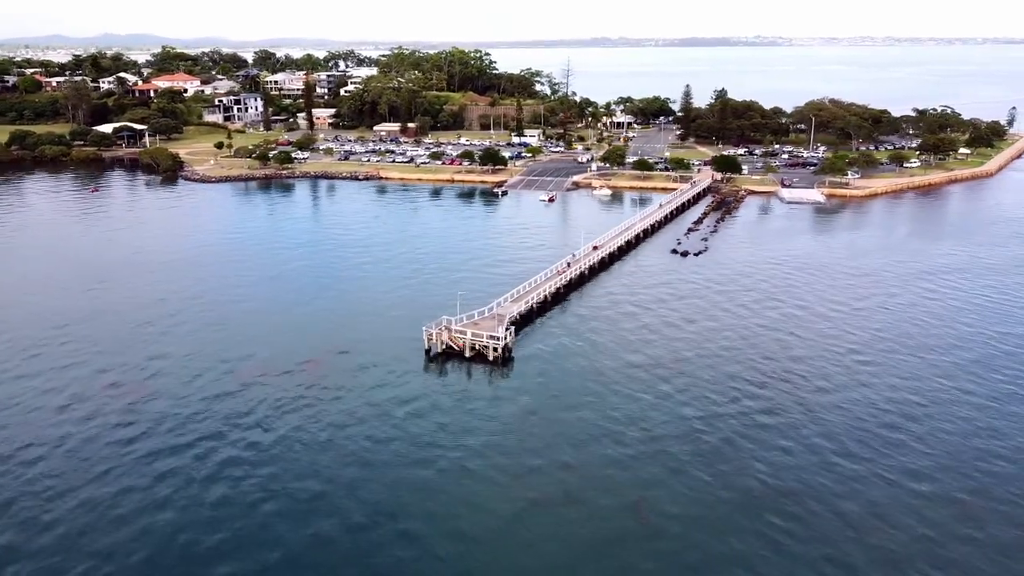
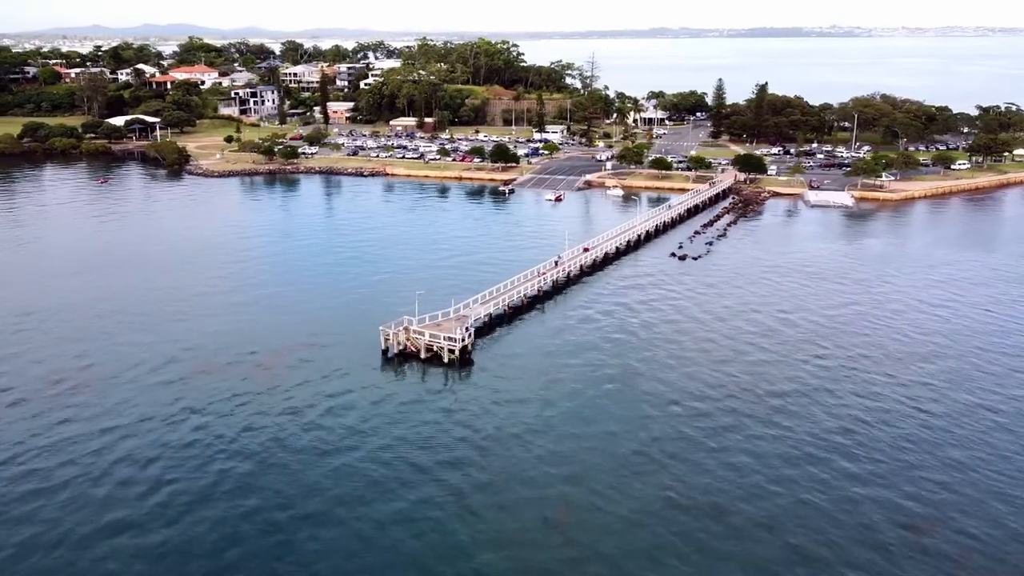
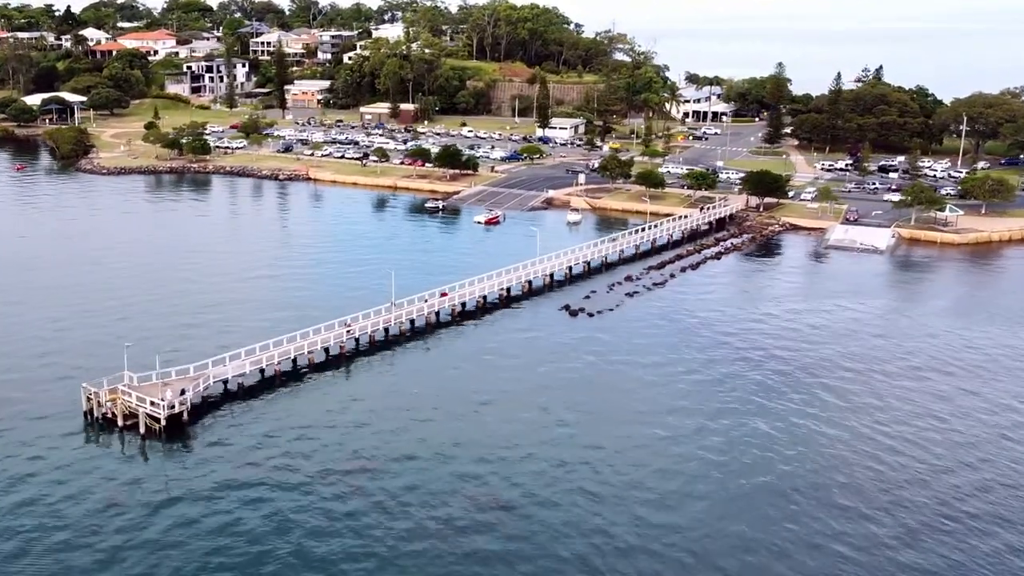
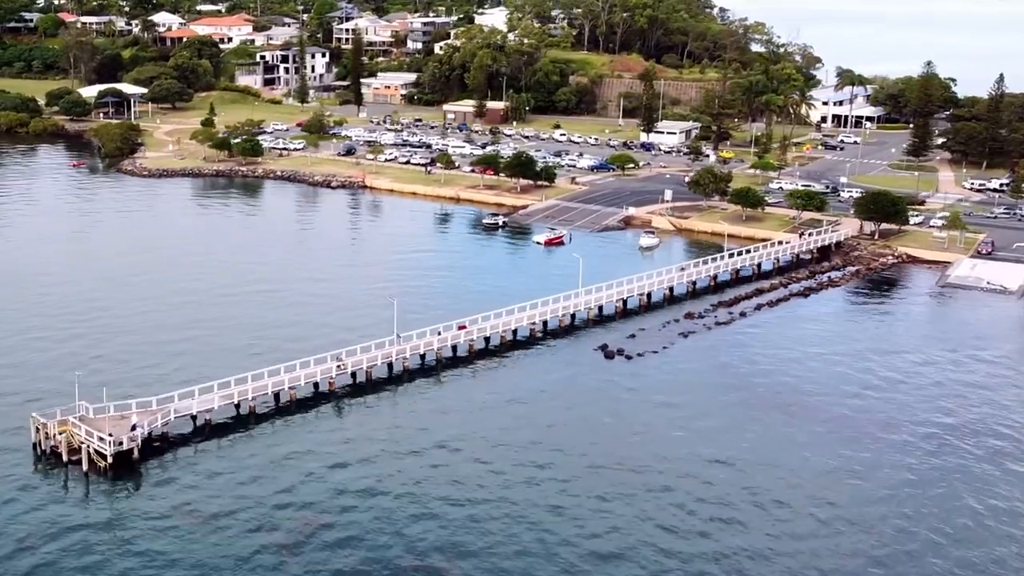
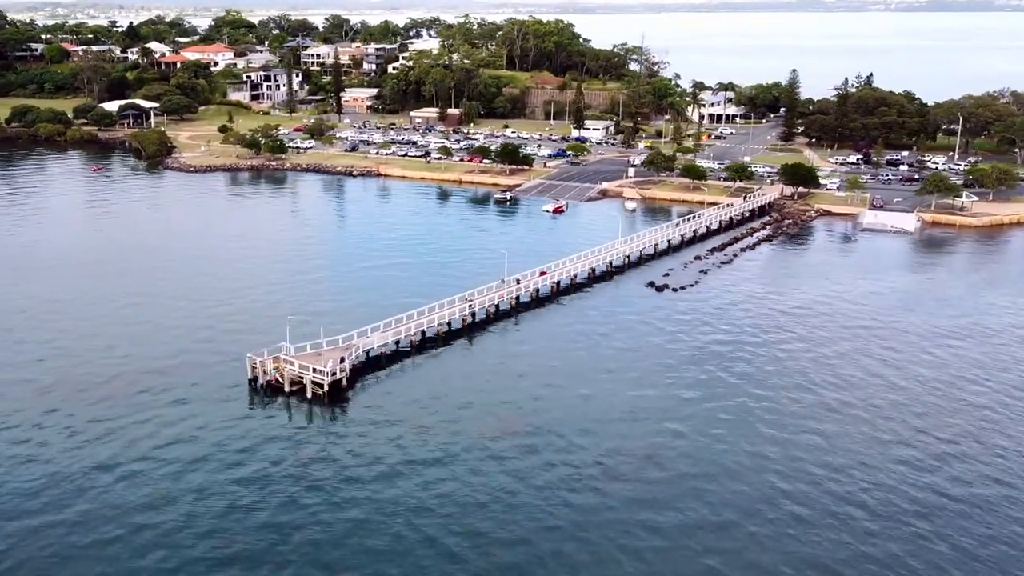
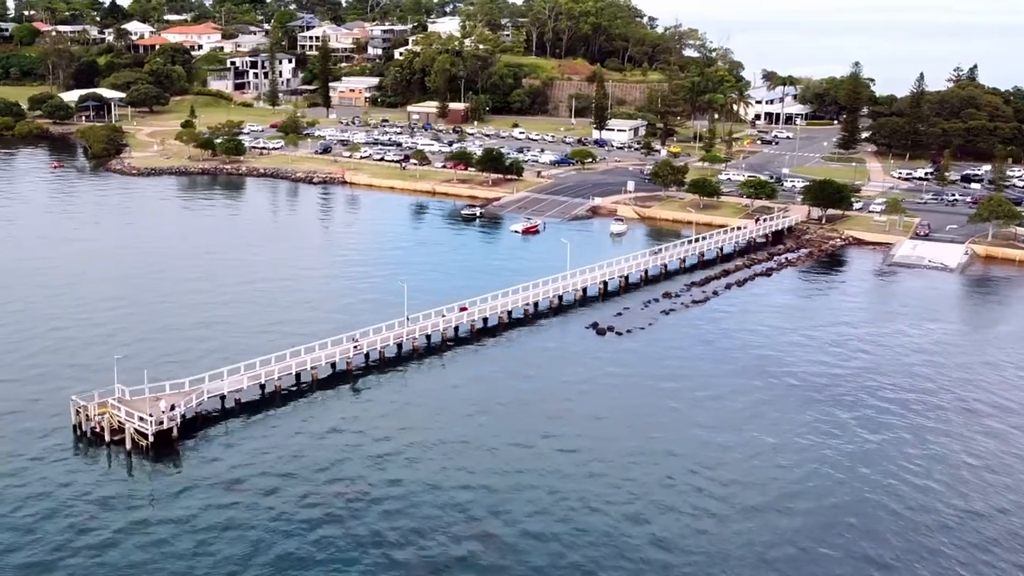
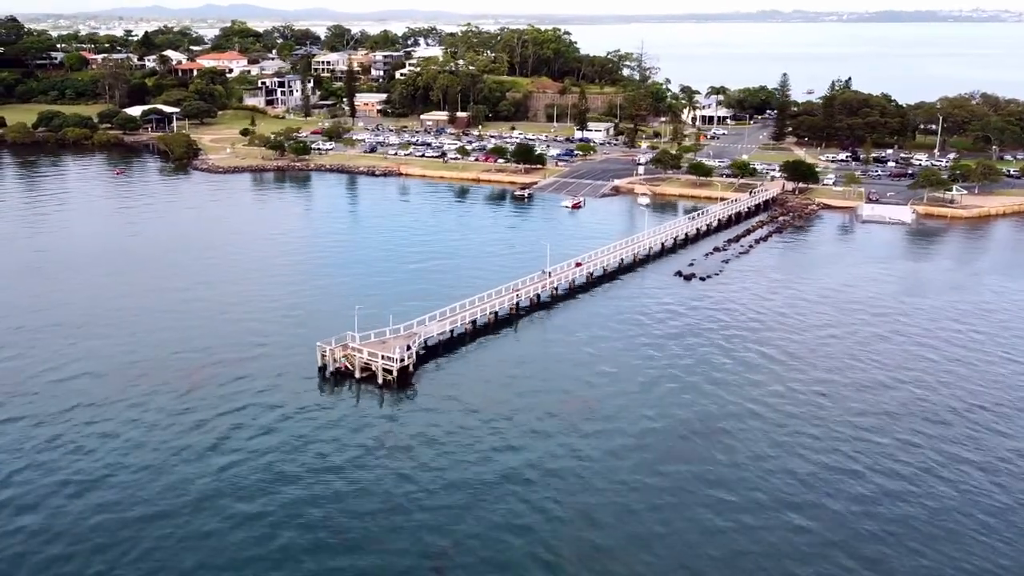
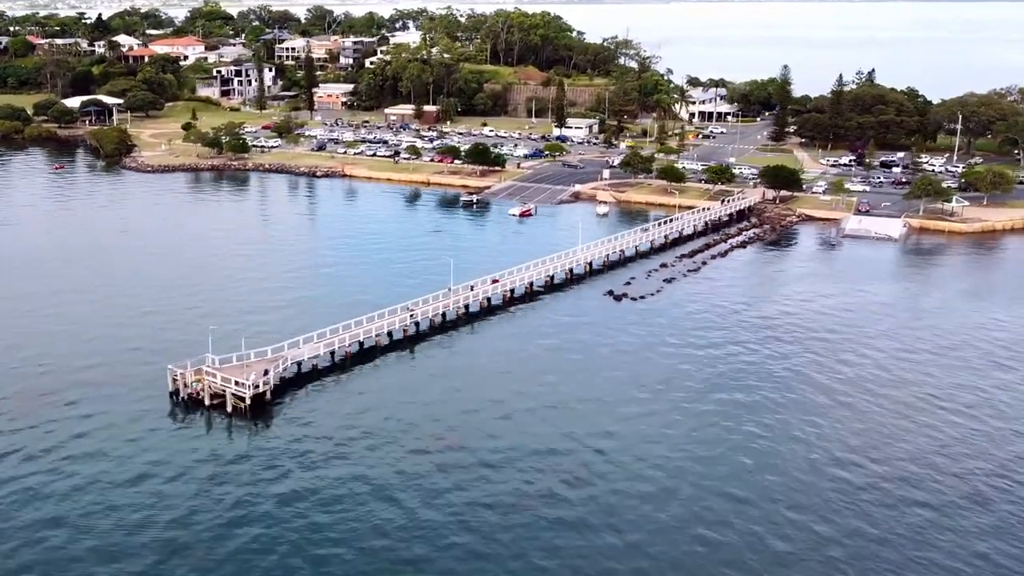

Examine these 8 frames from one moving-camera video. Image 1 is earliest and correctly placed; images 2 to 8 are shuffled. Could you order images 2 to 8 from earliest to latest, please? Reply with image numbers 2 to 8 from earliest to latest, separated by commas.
2, 7, 5, 8, 3, 6, 4
